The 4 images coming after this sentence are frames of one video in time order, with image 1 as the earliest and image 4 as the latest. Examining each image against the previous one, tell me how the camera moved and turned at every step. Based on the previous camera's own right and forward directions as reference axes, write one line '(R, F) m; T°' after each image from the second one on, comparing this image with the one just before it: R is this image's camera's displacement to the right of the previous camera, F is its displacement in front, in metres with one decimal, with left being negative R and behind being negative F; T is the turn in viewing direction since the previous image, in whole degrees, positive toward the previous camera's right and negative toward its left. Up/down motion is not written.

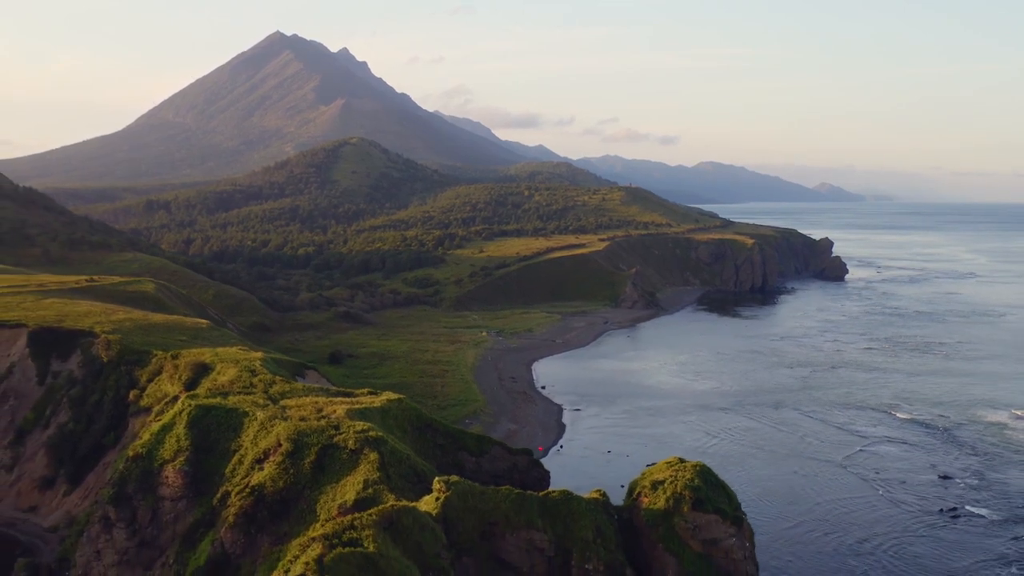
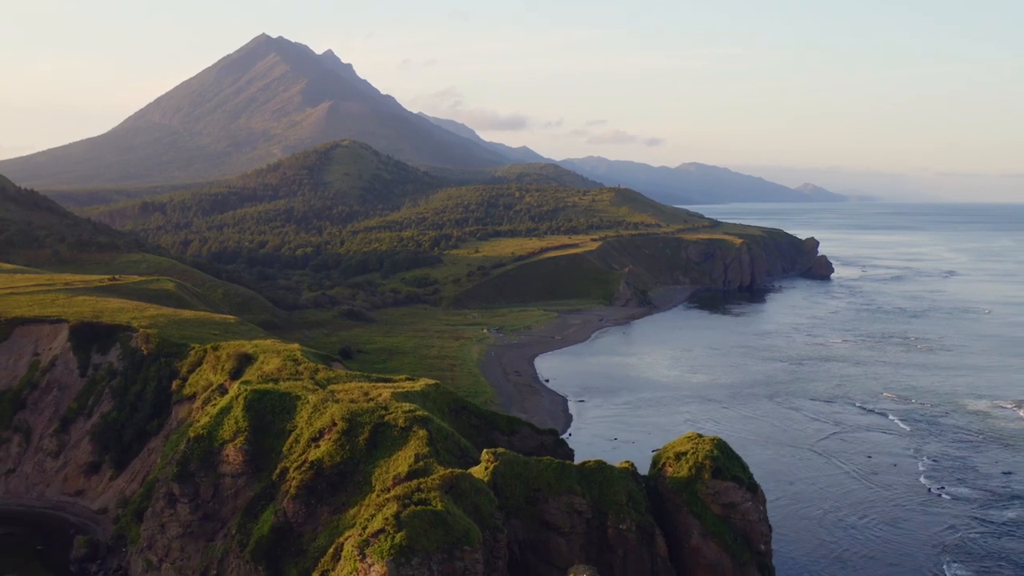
(-1.7, -2.4) m; +1°
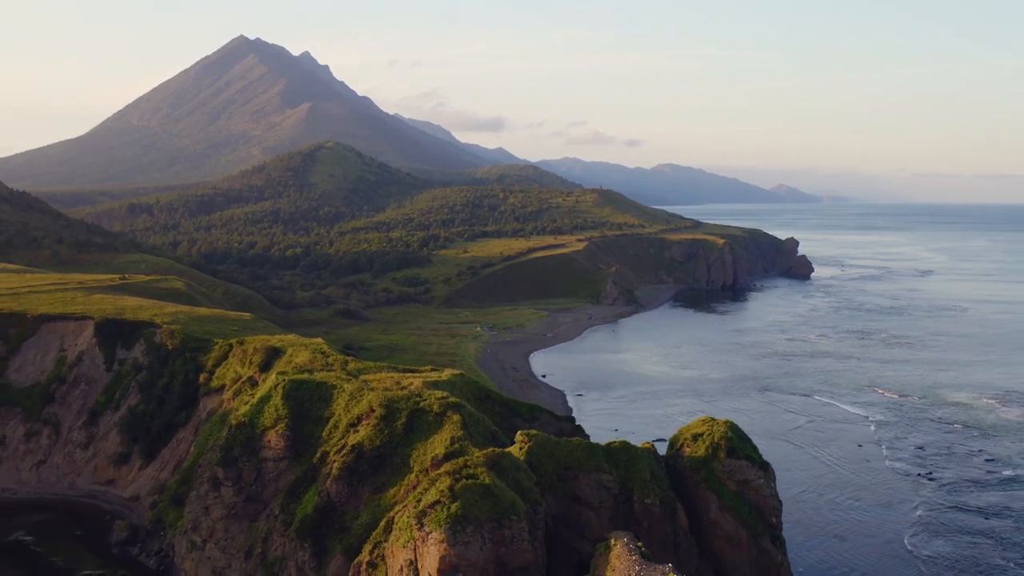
(-1.8, -1.9) m; +2°
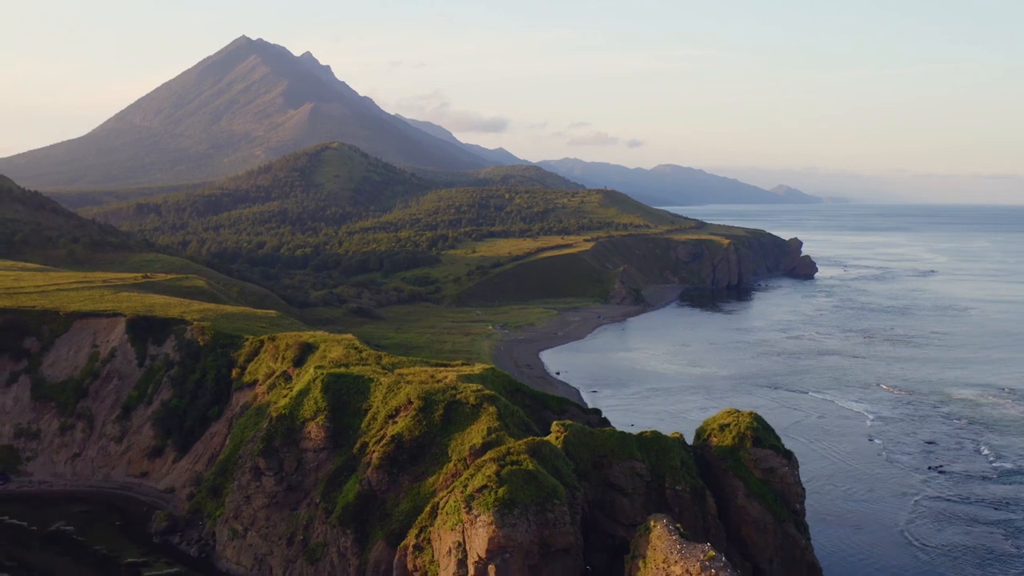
(-1.2, -1.0) m; 0°
